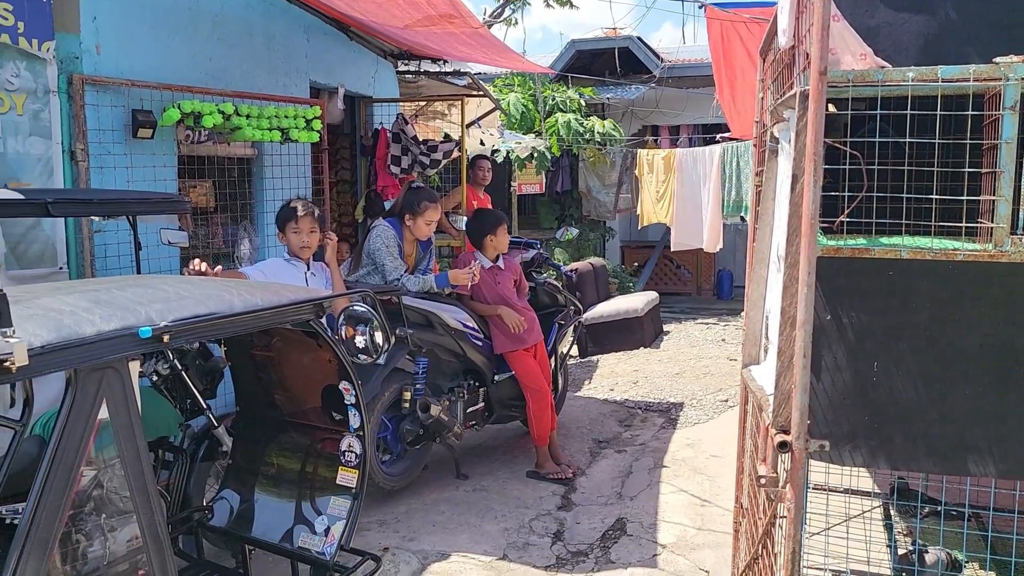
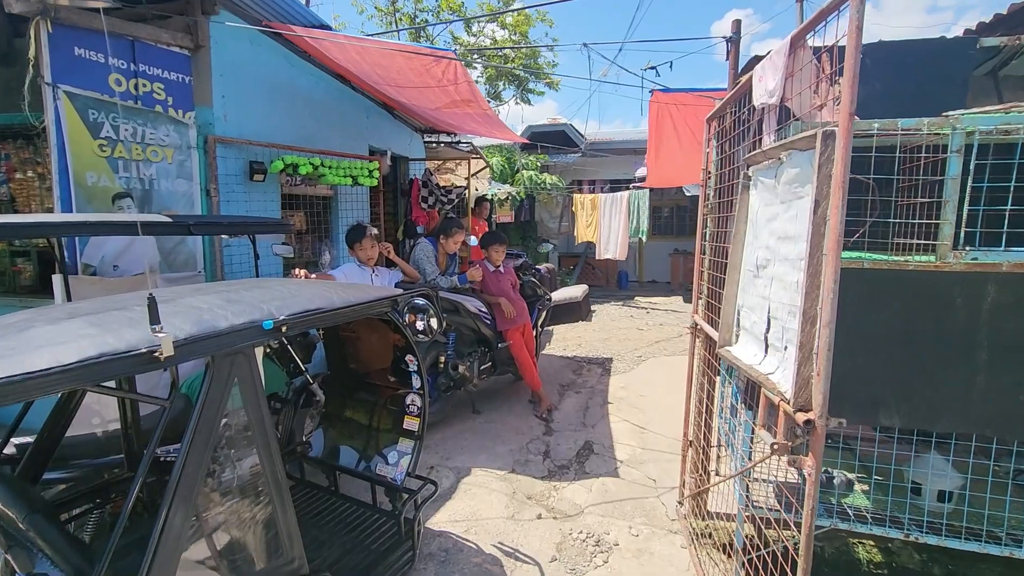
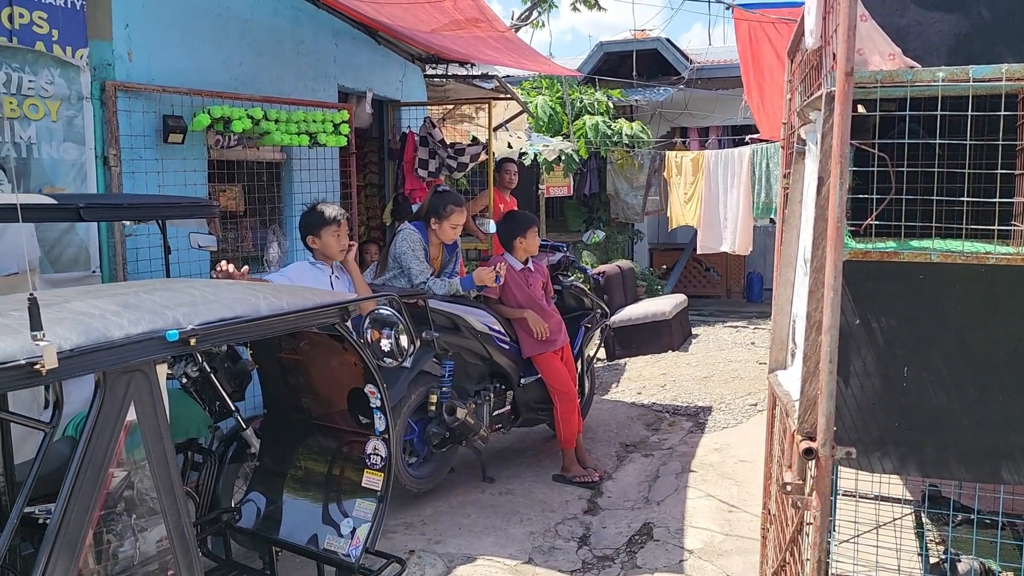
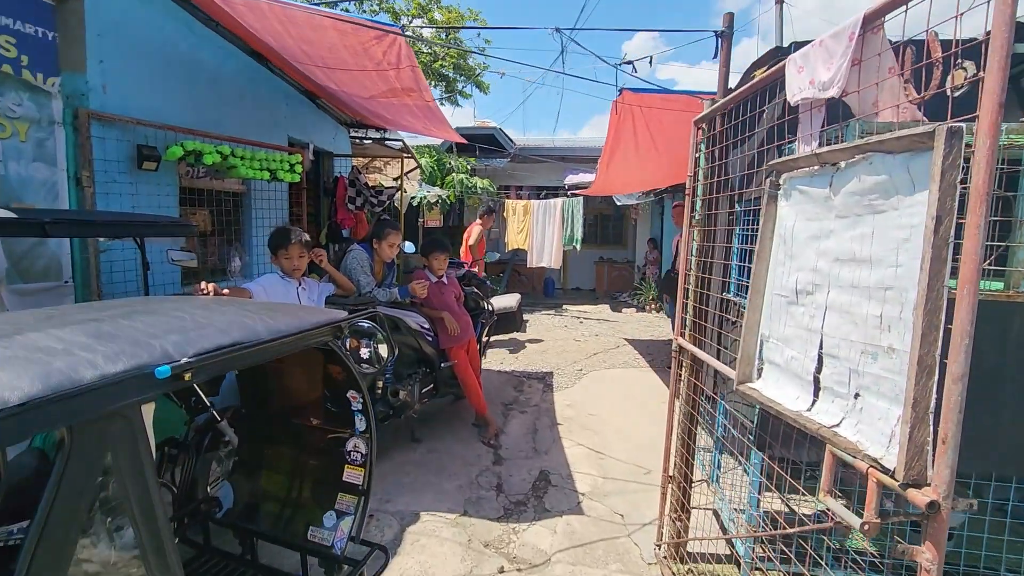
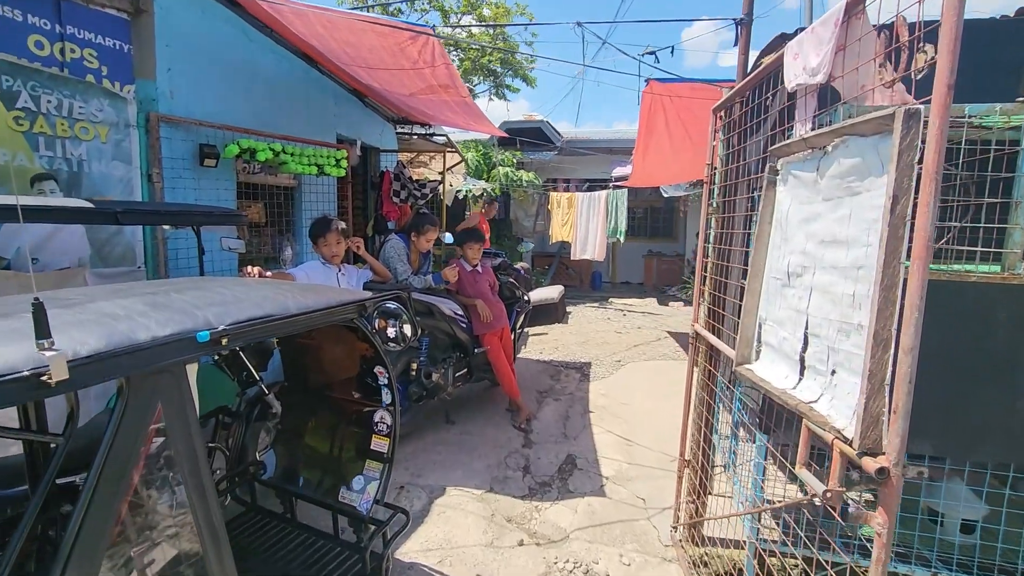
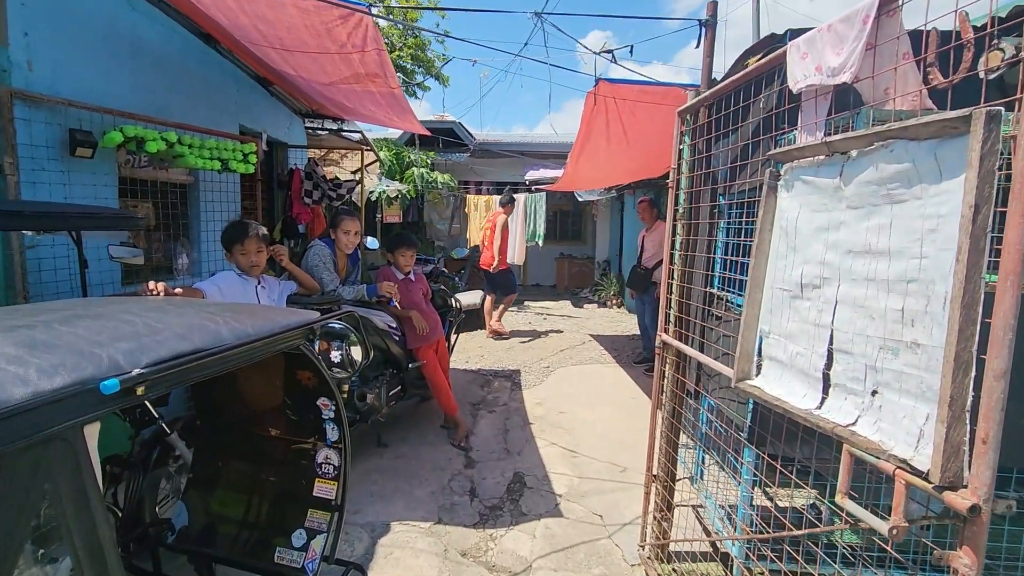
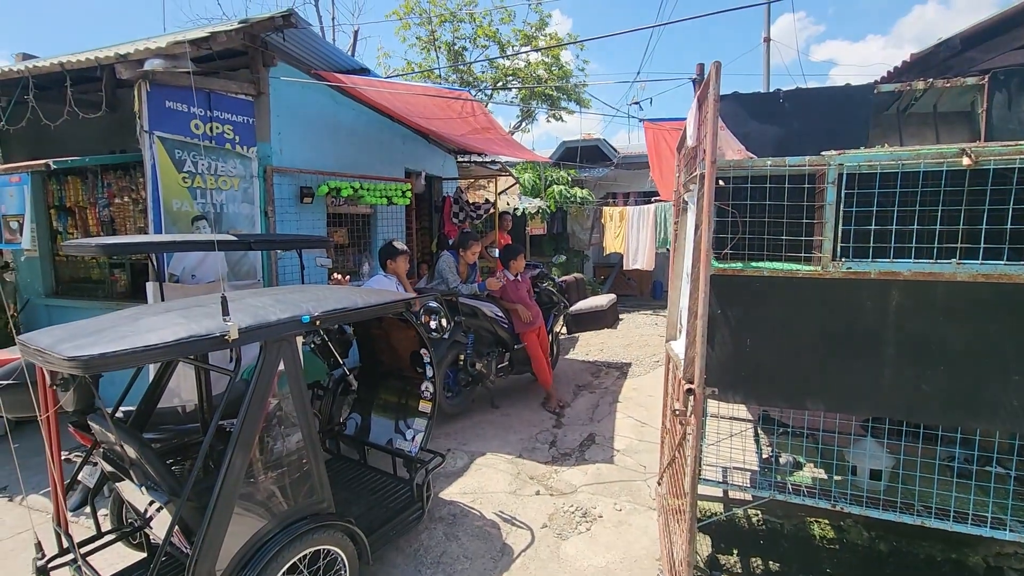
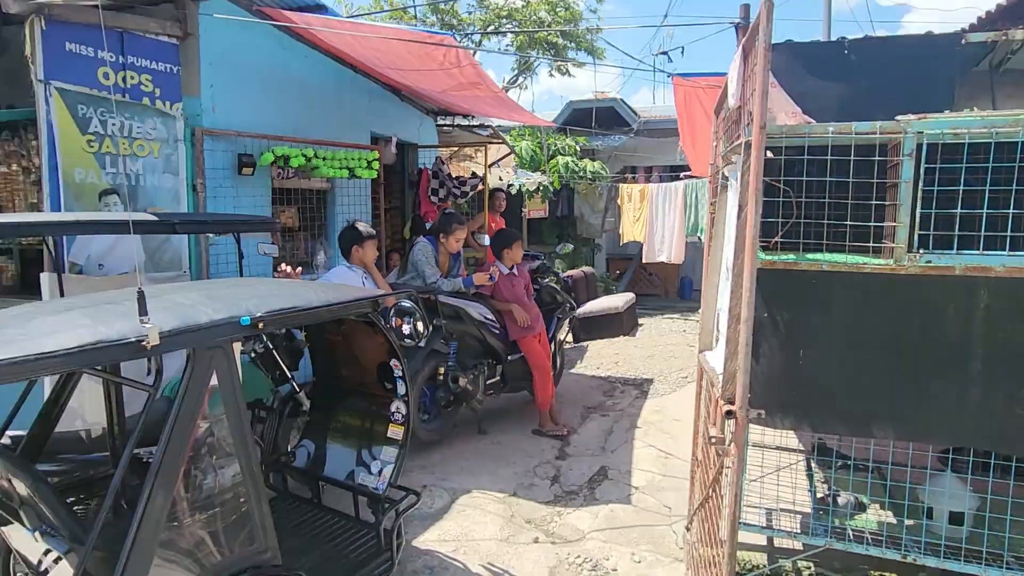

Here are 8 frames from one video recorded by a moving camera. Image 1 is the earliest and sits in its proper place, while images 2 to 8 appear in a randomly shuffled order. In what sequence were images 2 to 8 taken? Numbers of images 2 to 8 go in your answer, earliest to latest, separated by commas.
3, 8, 7, 2, 5, 4, 6
